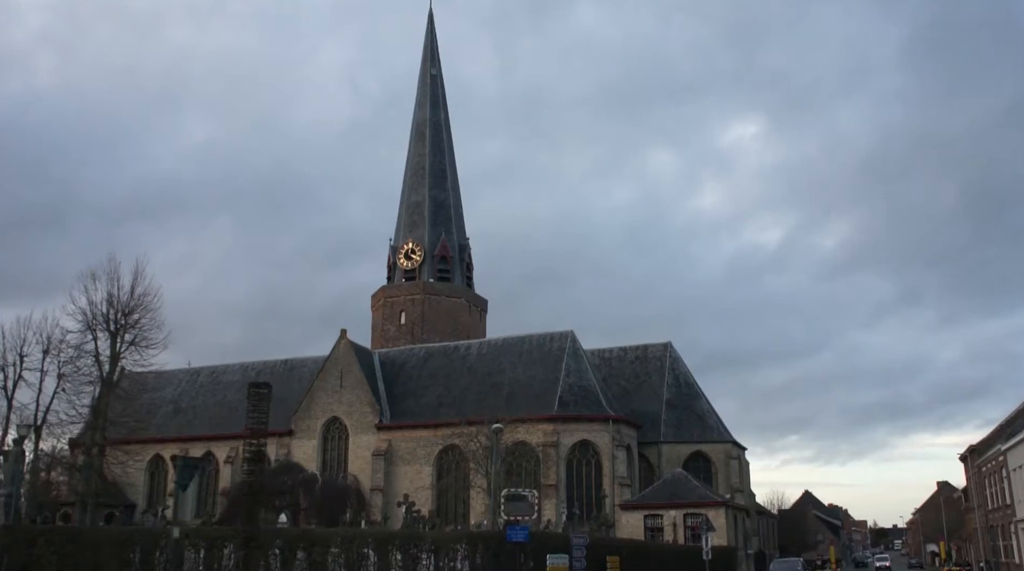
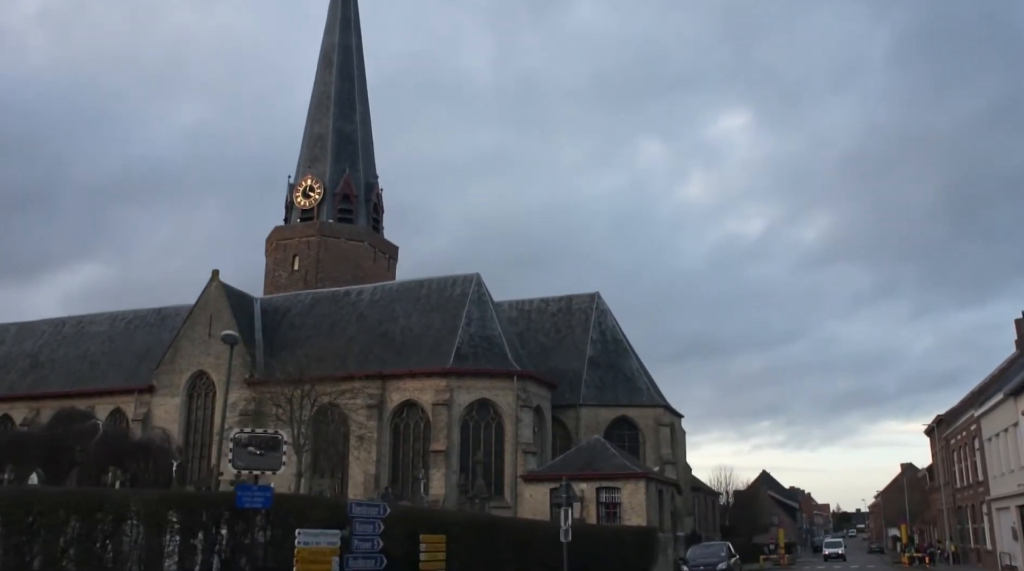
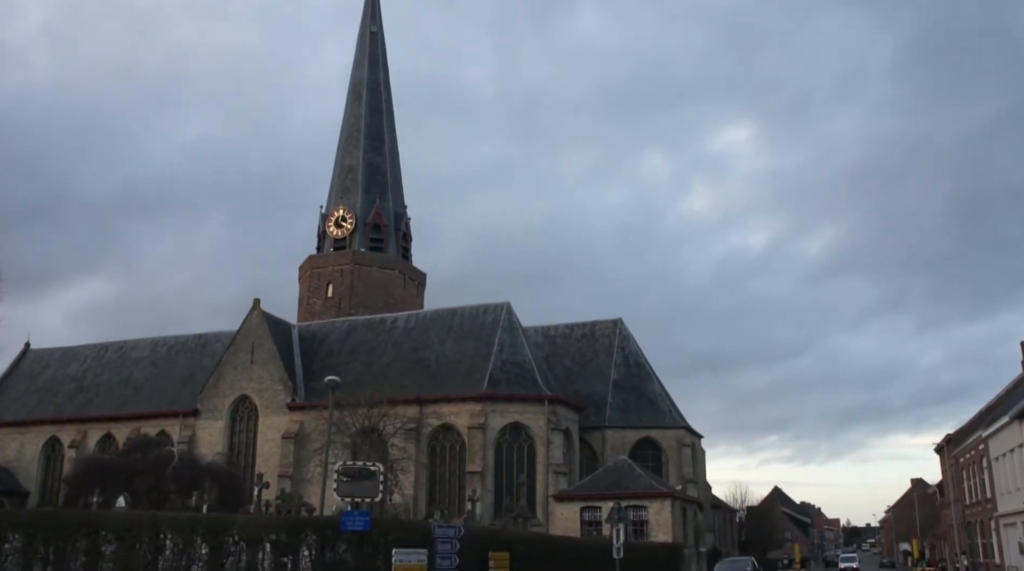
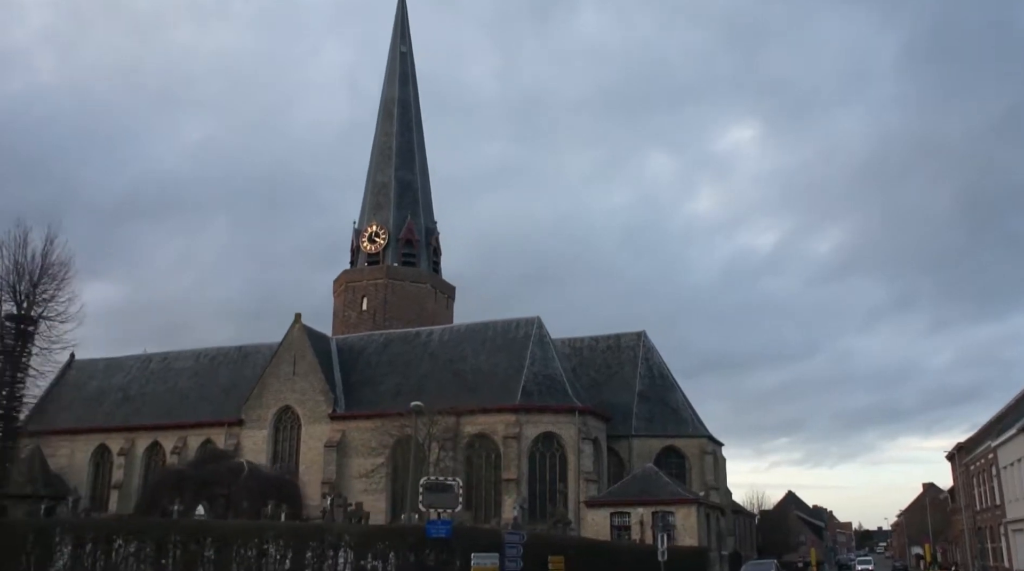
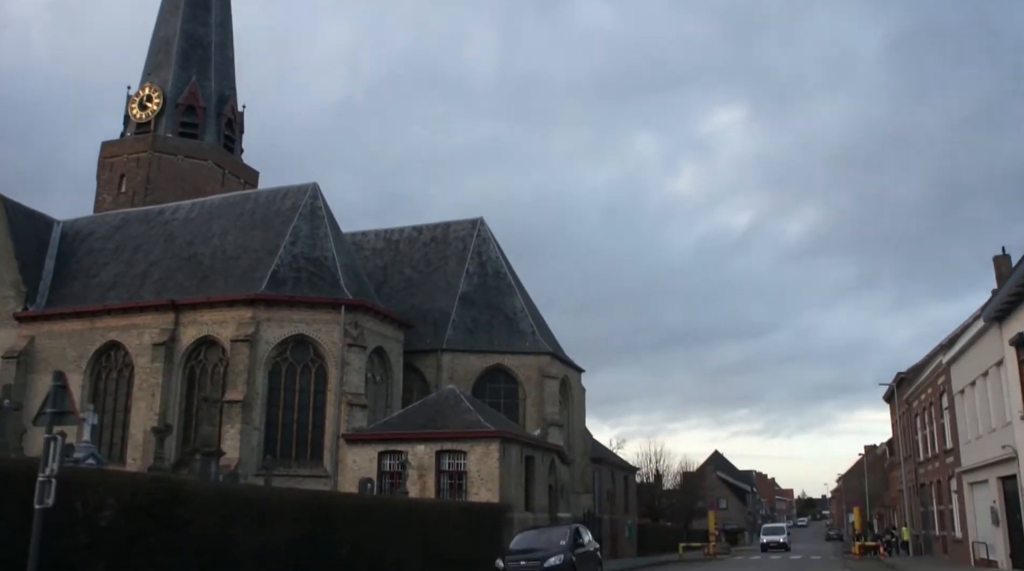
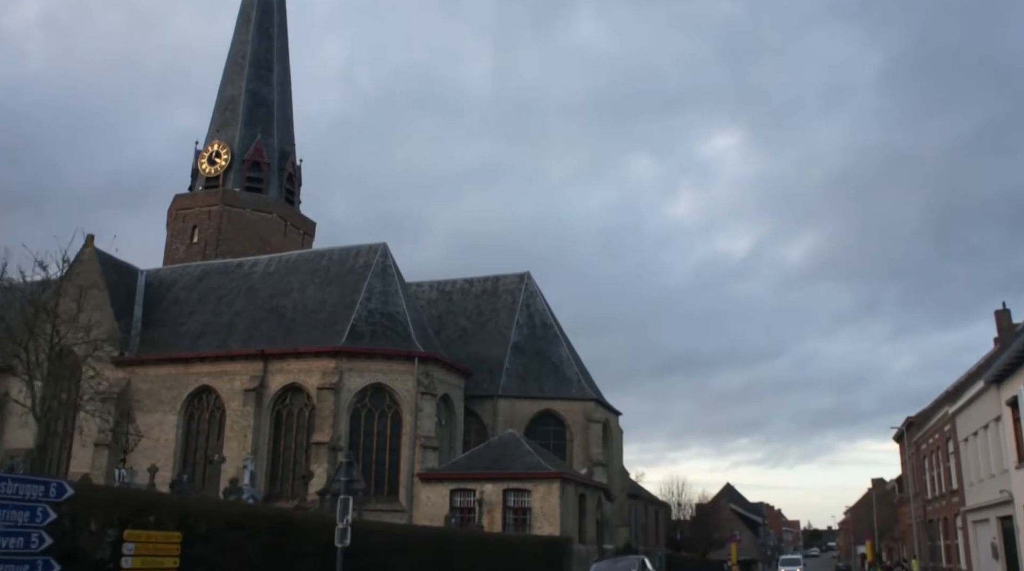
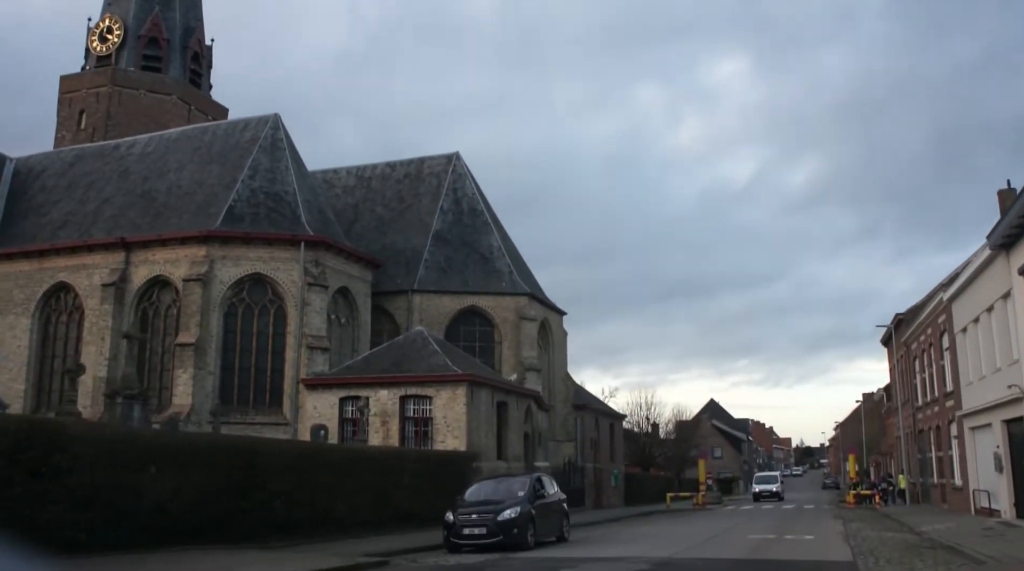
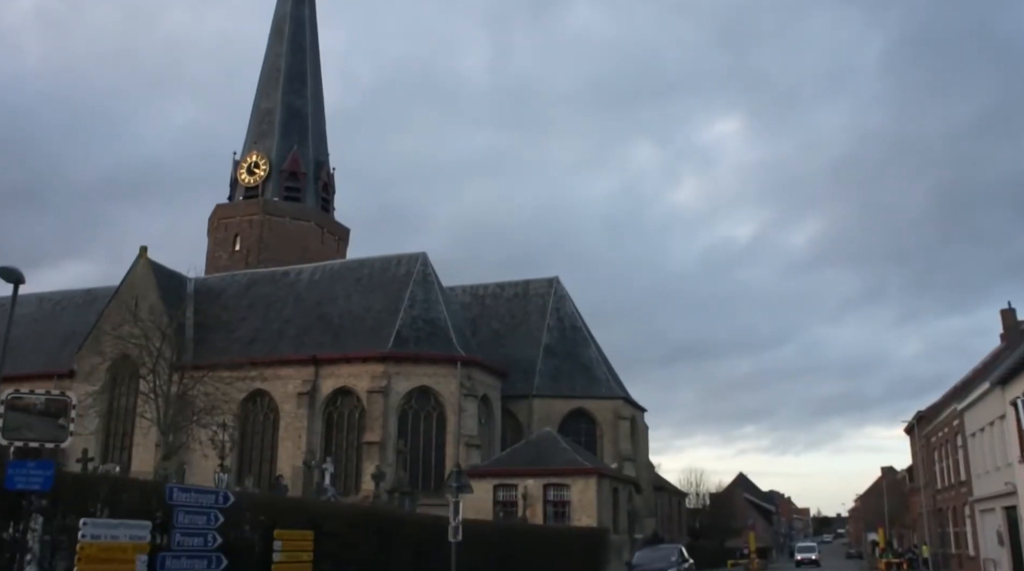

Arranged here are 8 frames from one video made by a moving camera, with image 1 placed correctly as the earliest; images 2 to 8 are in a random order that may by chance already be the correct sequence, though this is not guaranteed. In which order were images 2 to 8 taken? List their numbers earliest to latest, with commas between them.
4, 3, 2, 8, 6, 5, 7
